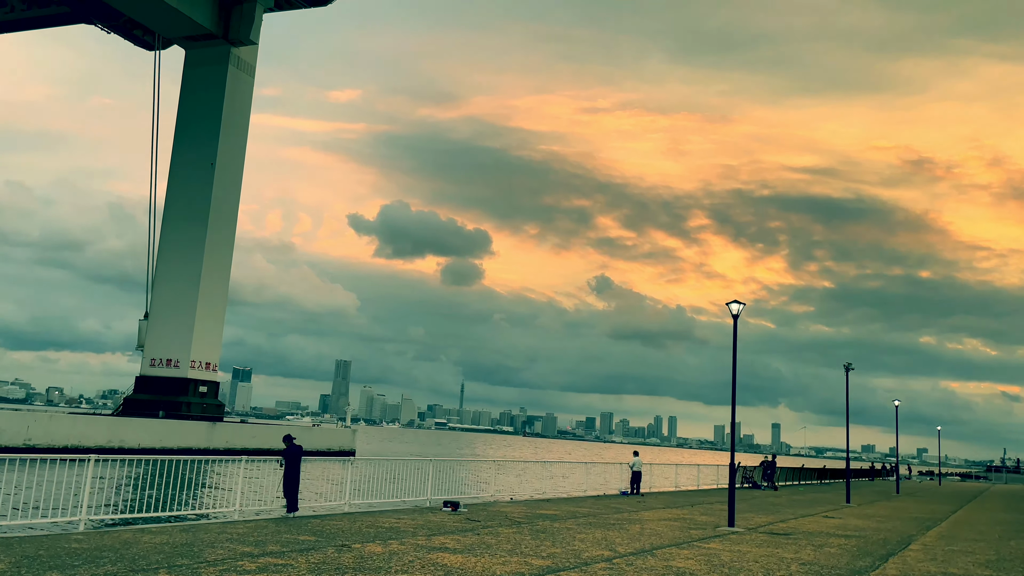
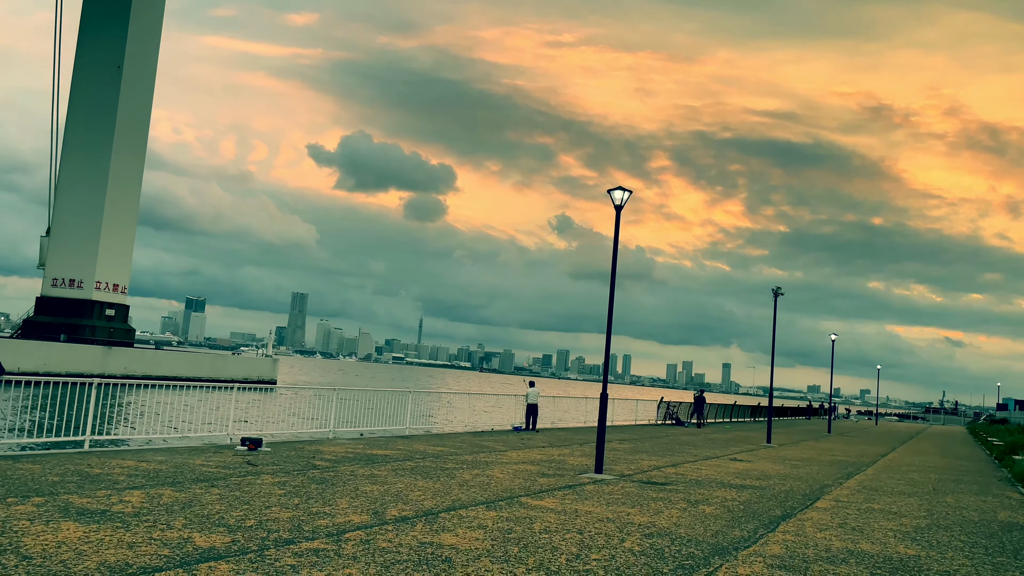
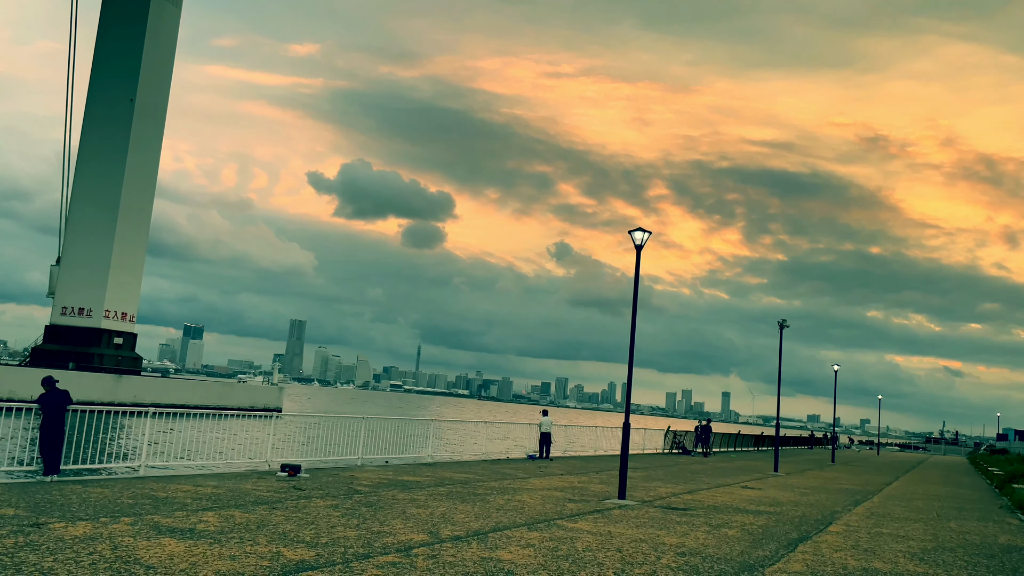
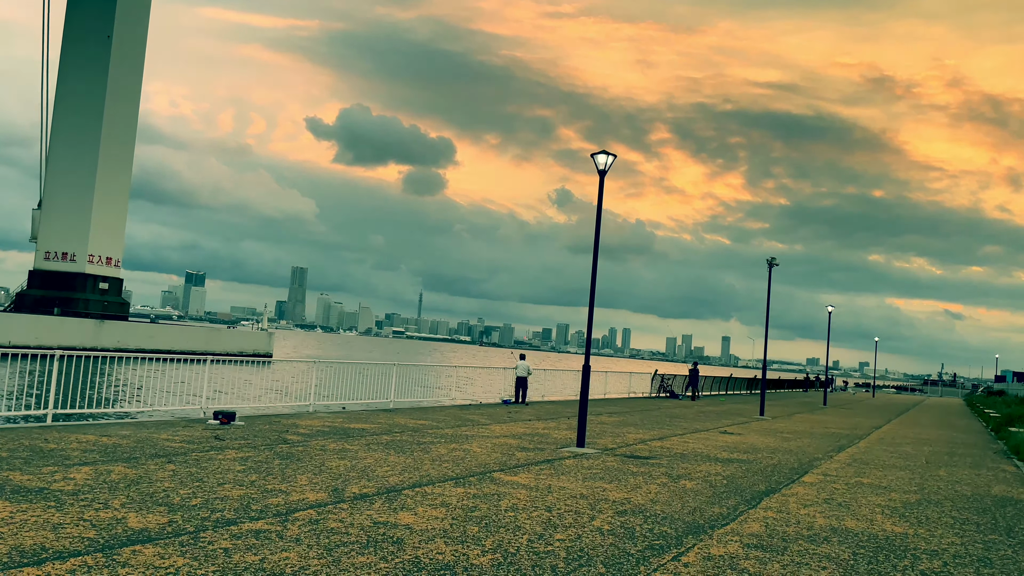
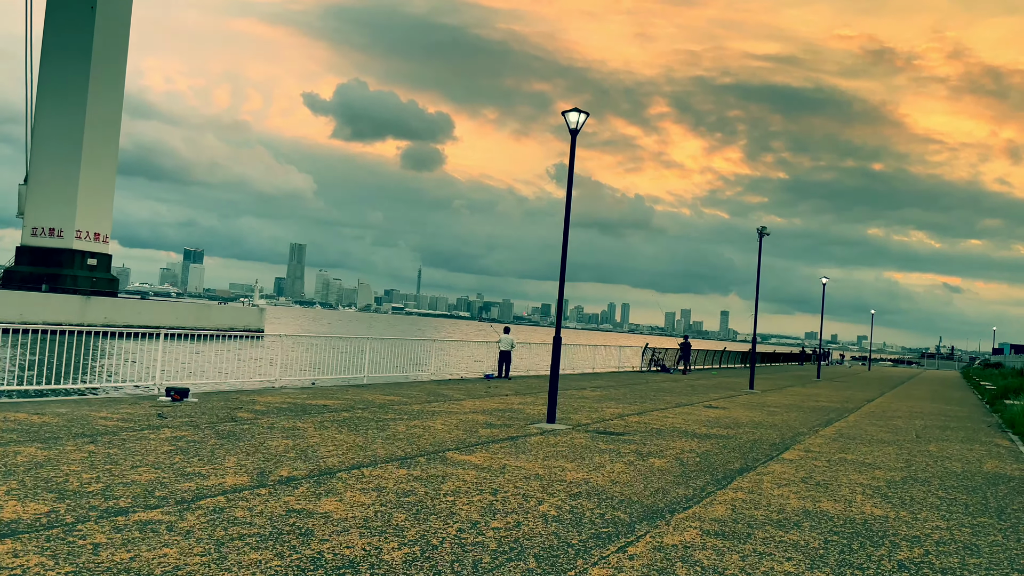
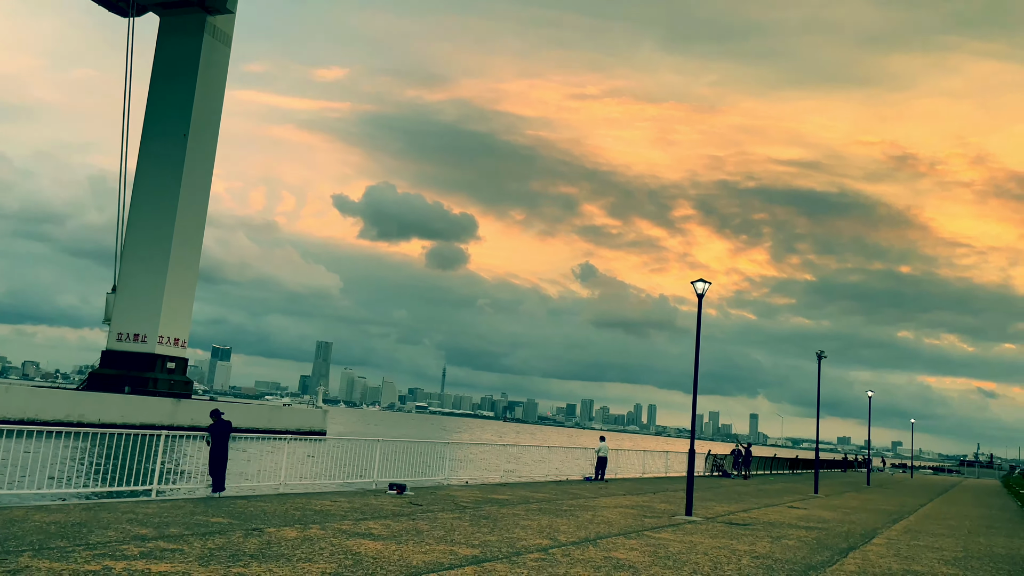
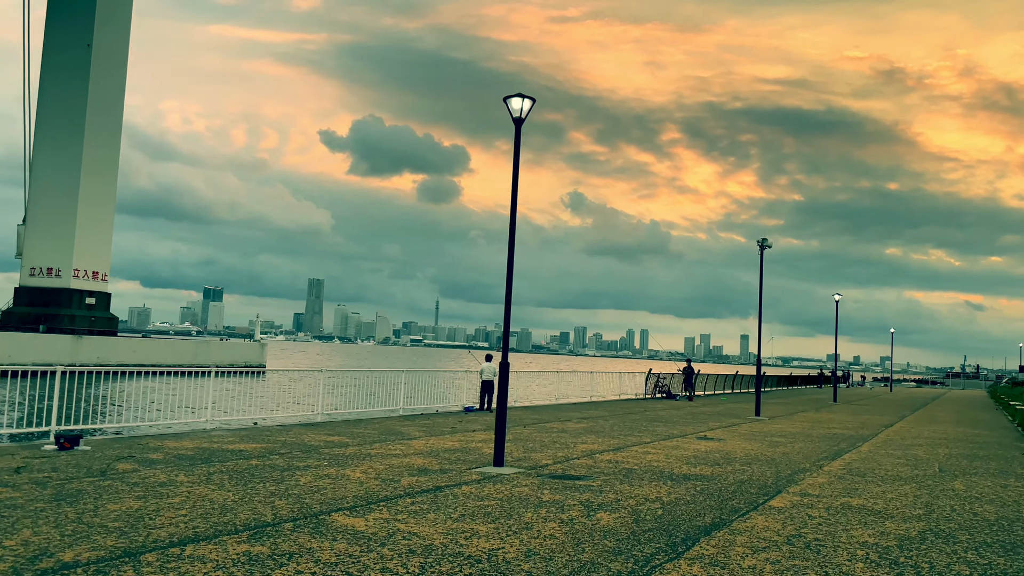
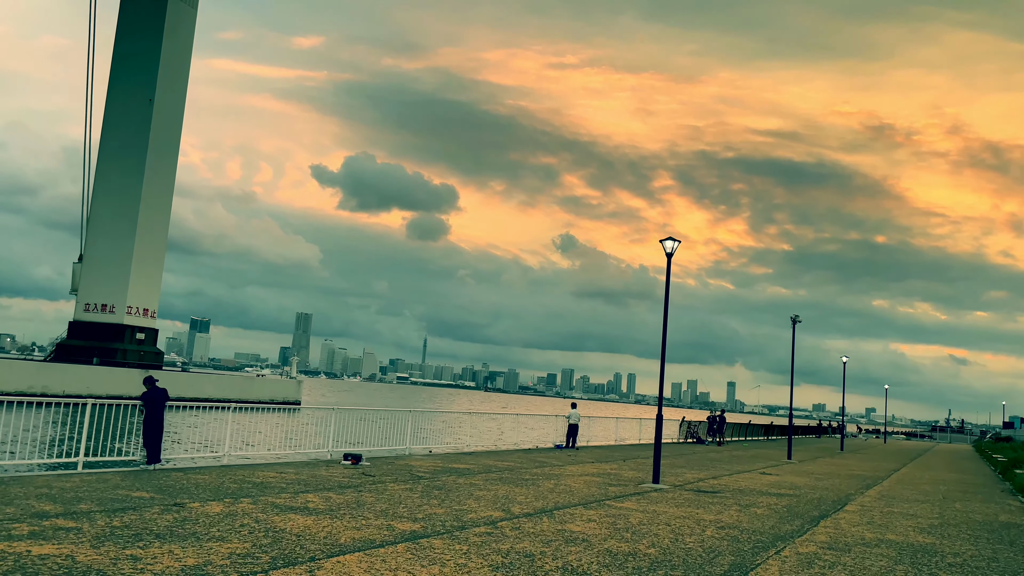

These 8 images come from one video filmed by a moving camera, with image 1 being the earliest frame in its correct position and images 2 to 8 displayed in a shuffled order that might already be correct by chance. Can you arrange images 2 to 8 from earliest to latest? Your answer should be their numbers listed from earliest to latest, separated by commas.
6, 8, 3, 2, 4, 5, 7
